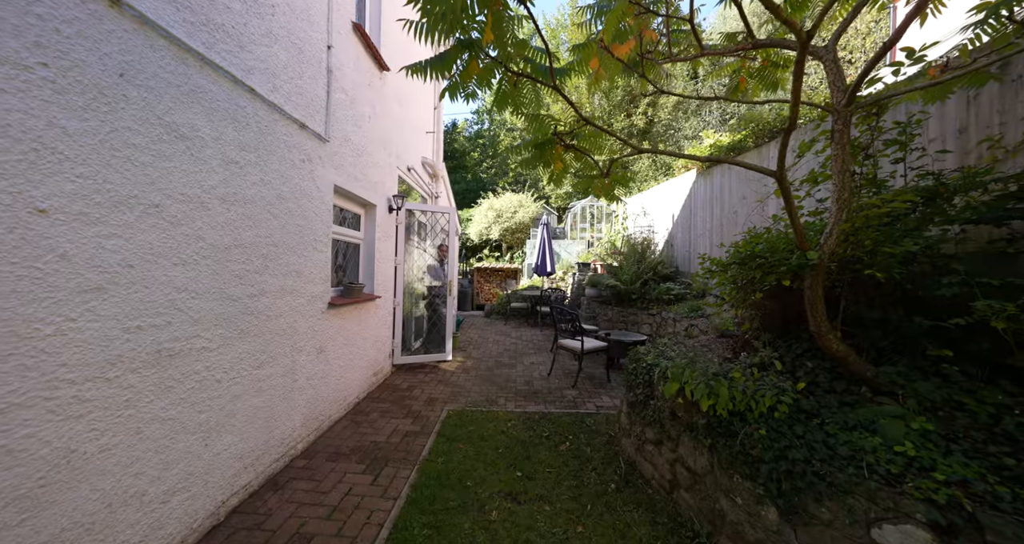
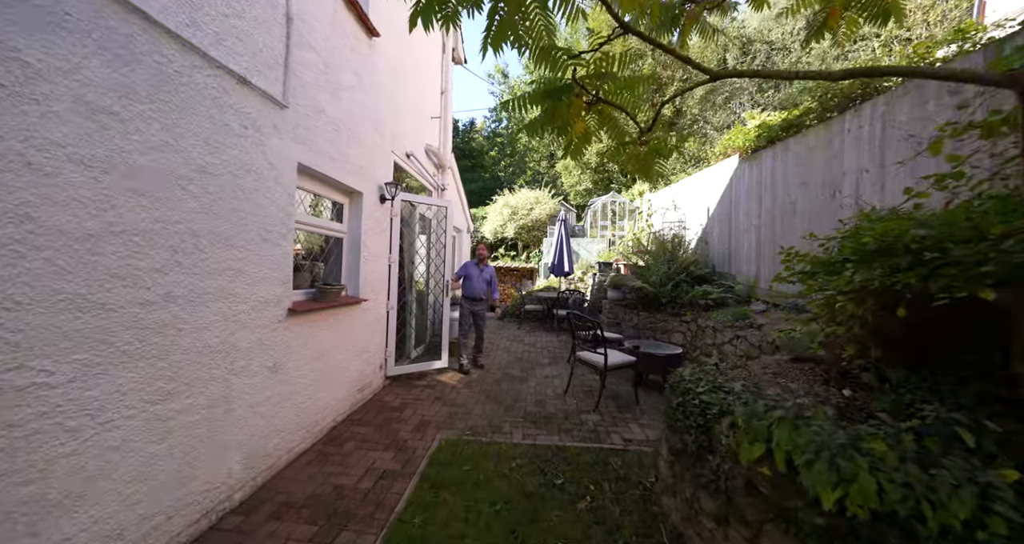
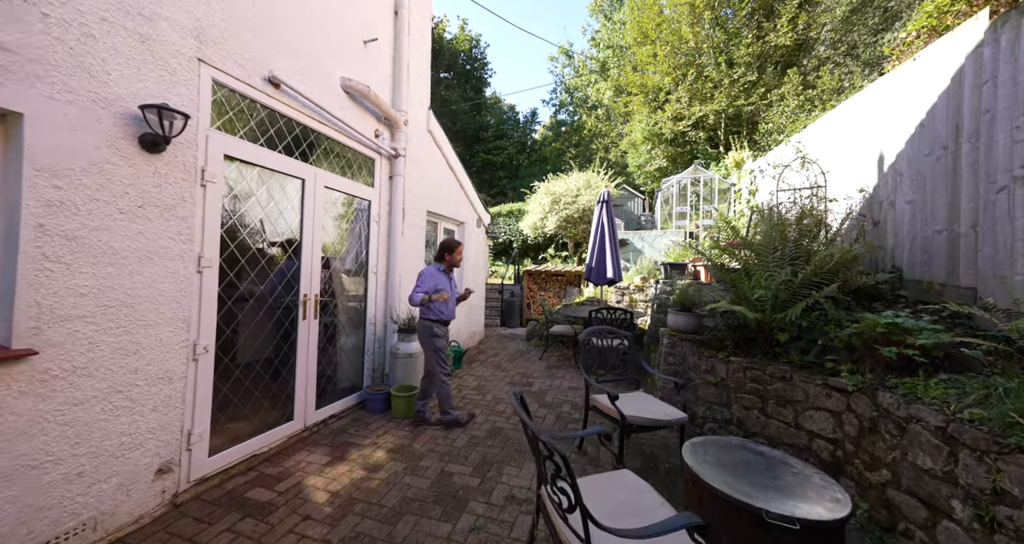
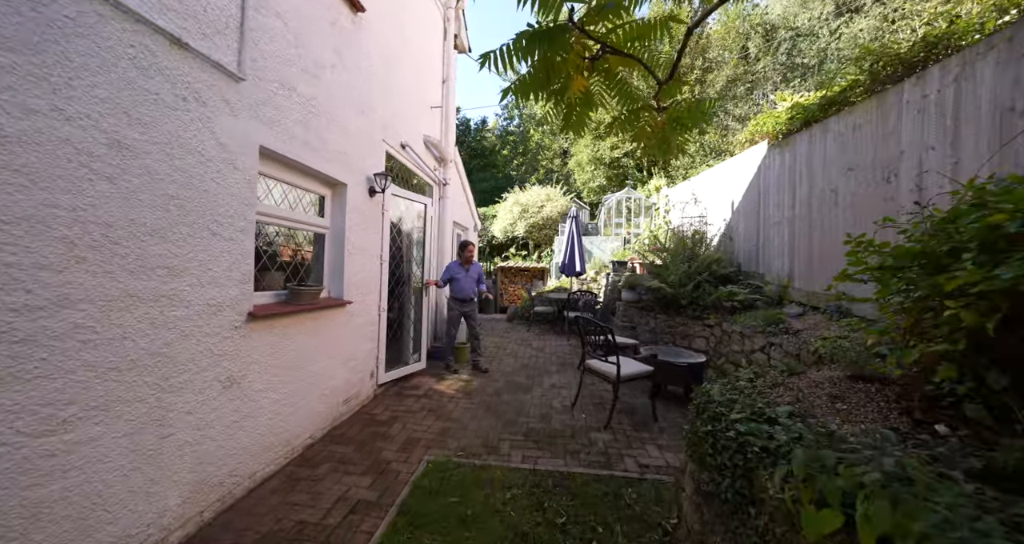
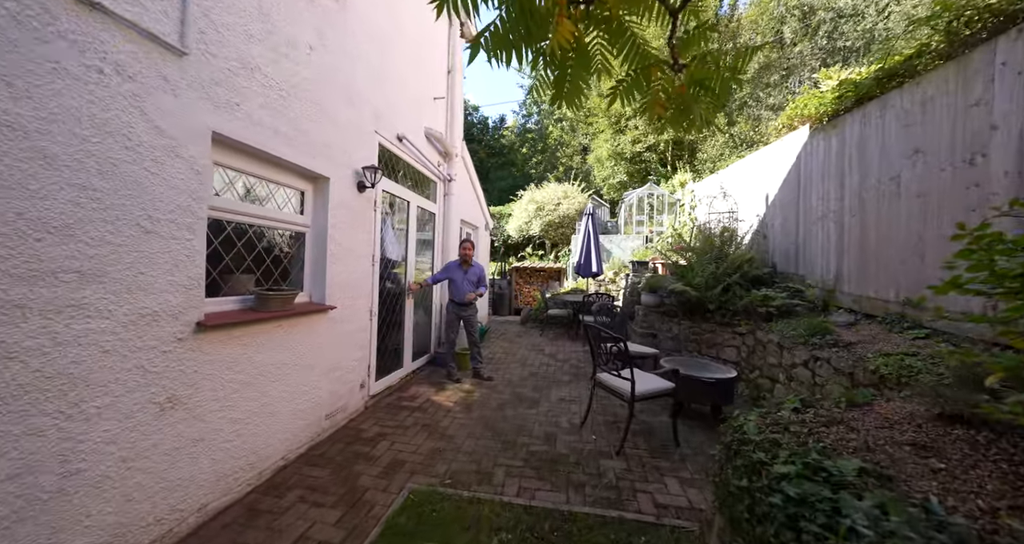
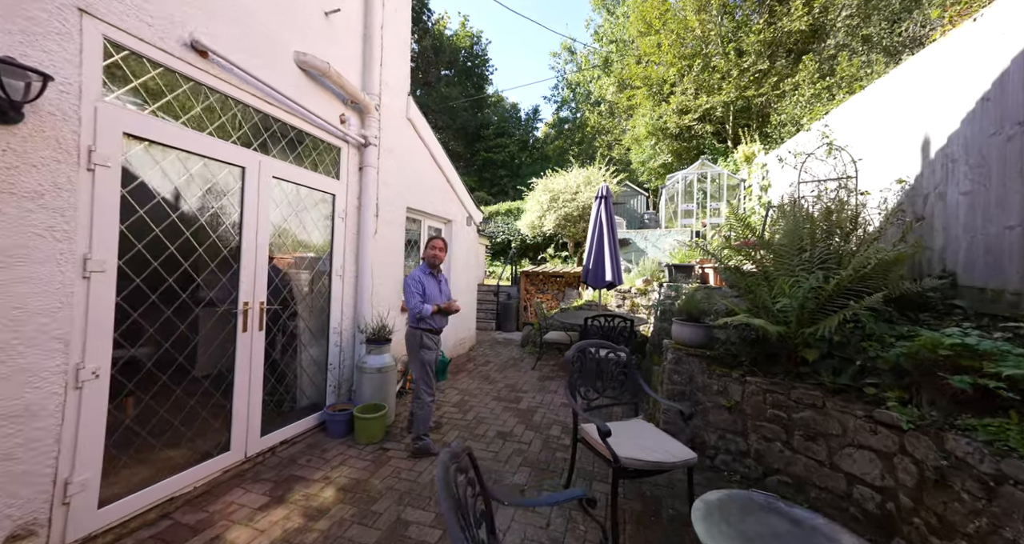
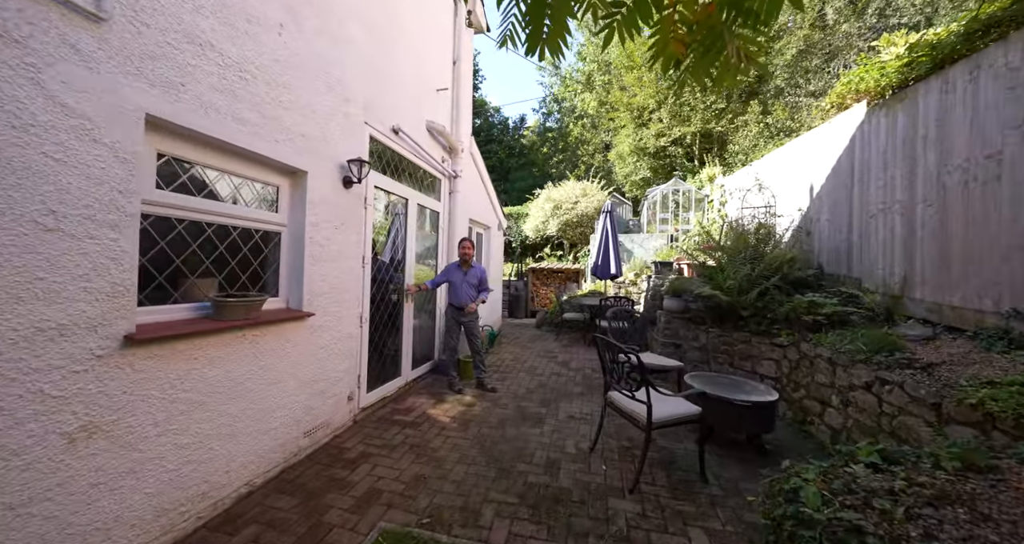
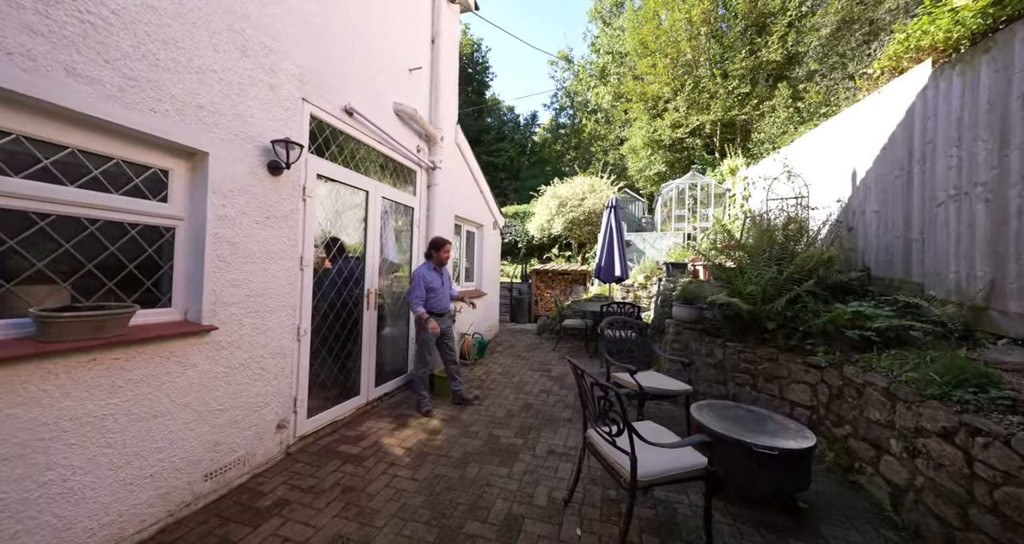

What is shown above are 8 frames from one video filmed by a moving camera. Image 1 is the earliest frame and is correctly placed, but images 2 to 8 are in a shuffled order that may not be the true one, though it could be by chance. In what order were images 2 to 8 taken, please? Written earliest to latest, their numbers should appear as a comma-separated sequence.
2, 4, 5, 7, 8, 3, 6
